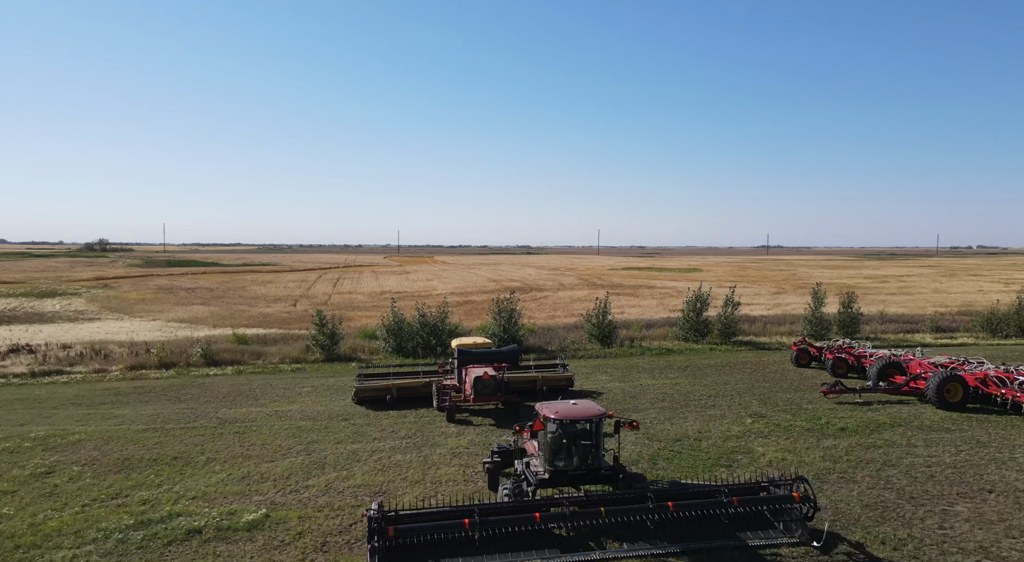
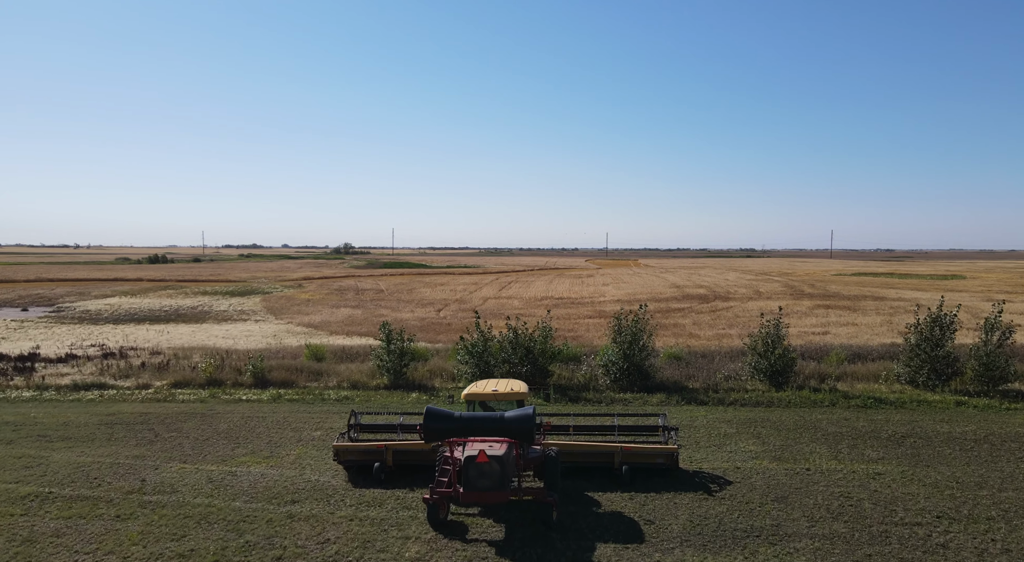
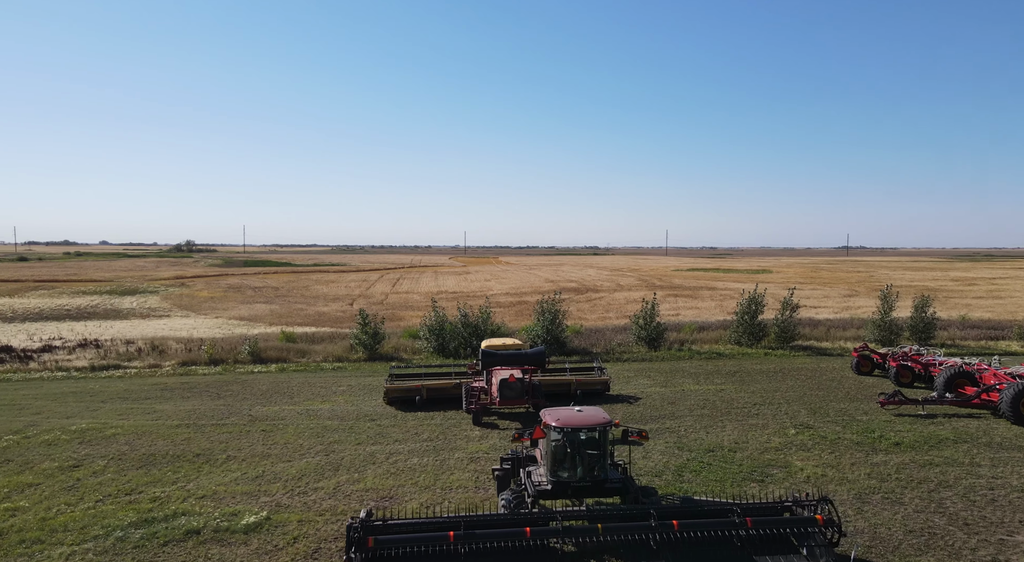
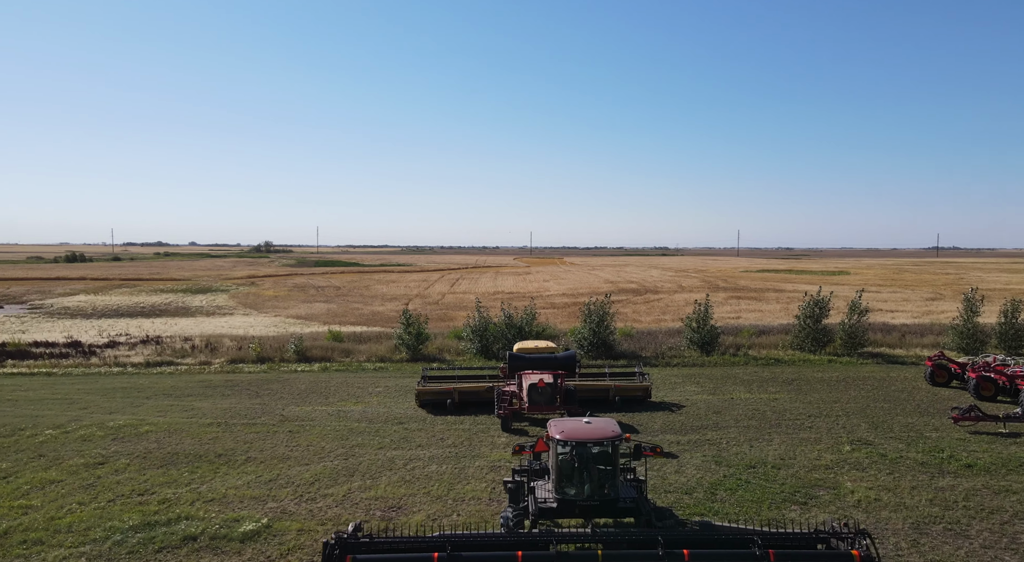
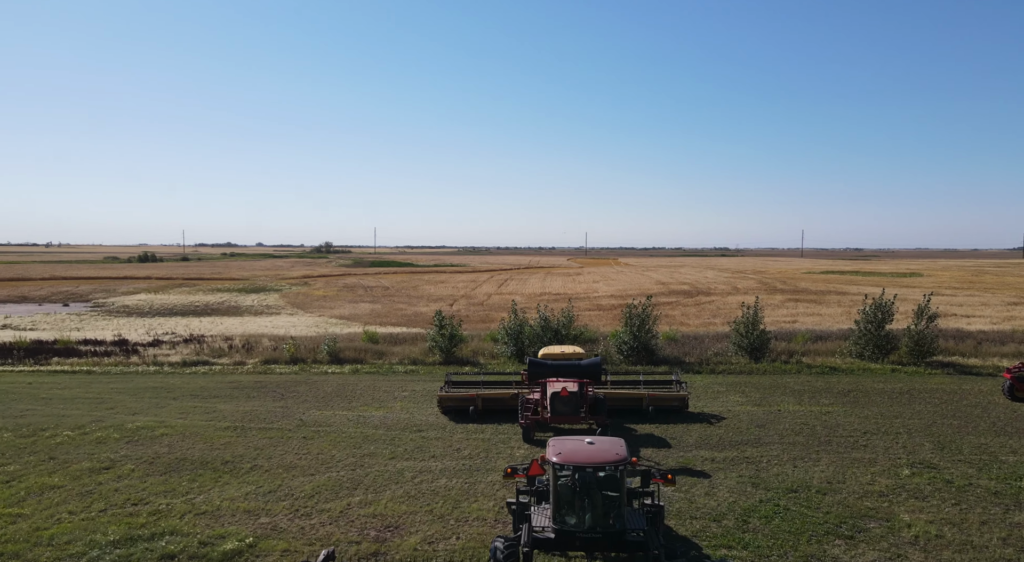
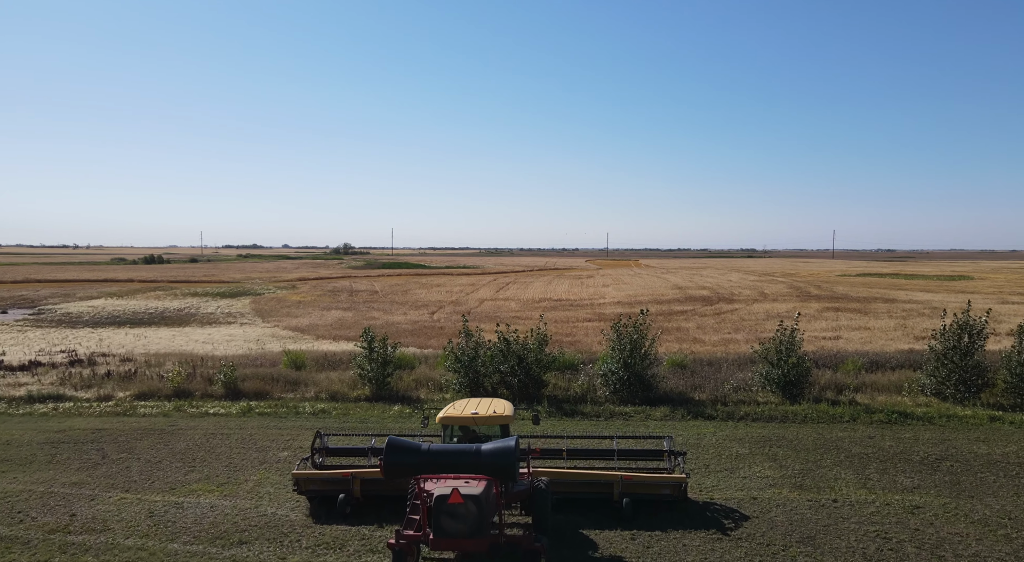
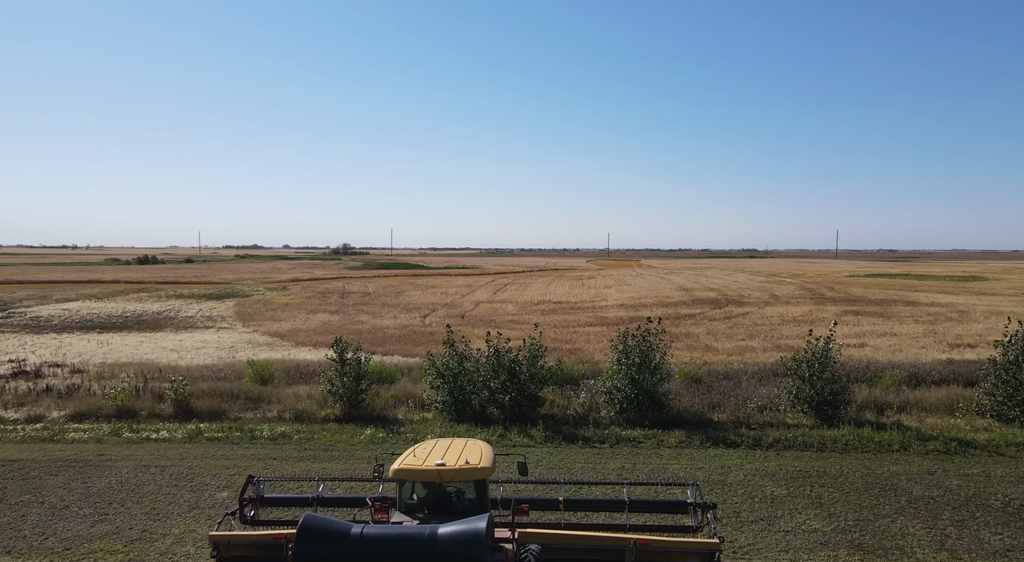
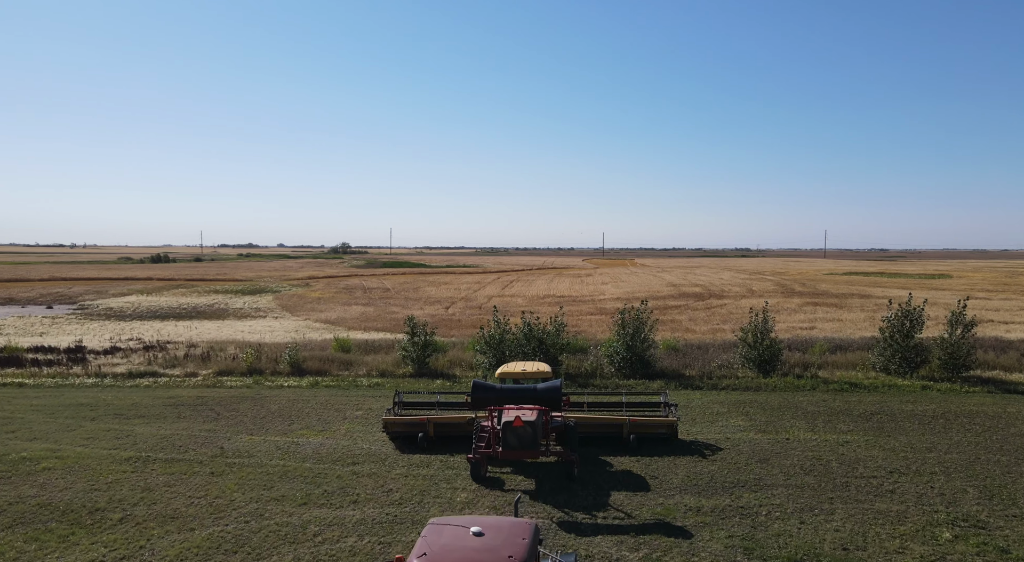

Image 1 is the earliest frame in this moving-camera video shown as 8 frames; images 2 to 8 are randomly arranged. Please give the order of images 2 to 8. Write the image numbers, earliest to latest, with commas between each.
3, 4, 5, 8, 2, 6, 7
